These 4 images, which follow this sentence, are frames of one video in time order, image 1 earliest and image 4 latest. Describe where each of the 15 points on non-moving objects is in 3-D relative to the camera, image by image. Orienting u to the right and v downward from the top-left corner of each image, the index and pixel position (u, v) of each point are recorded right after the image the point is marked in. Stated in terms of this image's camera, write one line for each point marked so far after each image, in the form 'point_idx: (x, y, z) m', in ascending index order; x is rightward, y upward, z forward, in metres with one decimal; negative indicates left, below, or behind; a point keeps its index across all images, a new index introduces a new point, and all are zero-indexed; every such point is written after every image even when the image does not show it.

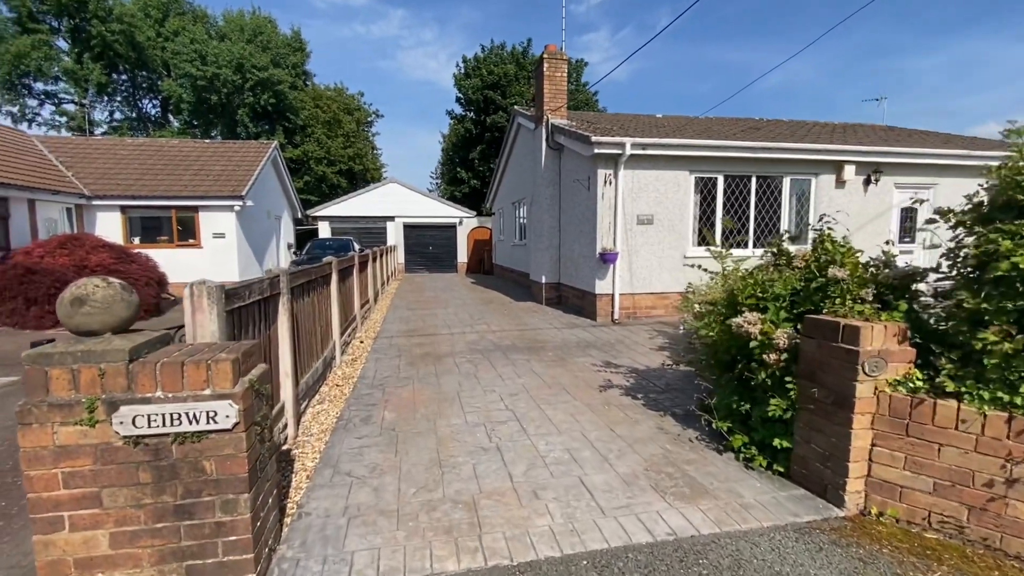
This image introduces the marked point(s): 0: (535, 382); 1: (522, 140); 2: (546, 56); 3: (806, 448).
0: (+0.2, -1.0, +5.0) m
1: (+0.3, +4.2, +13.6) m
2: (+0.7, +5.0, +10.4) m
3: (+1.8, -1.0, +2.9) m
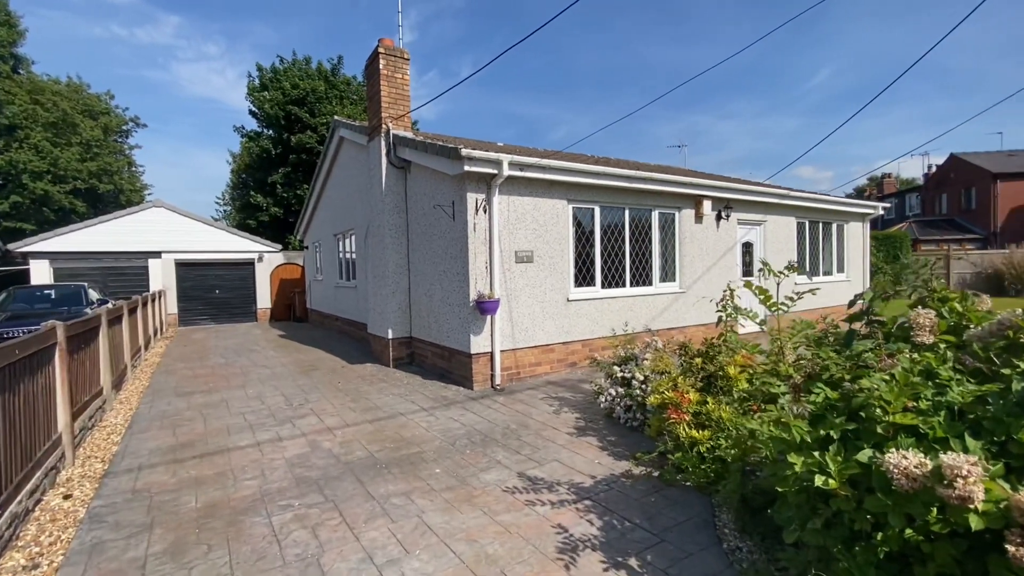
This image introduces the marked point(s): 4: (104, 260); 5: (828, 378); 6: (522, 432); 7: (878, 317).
0: (-0.4, -1.5, +2.7) m
1: (-3.8, +3.0, +10.9) m
2: (-2.2, +4.0, +8.2) m
3: (+1.8, -1.3, +1.3) m
4: (-13.0, +0.9, +15.4) m
5: (+1.4, -0.4, +2.2) m
6: (+0.1, -1.4, +4.8) m
7: (+1.8, -0.1, +2.3) m
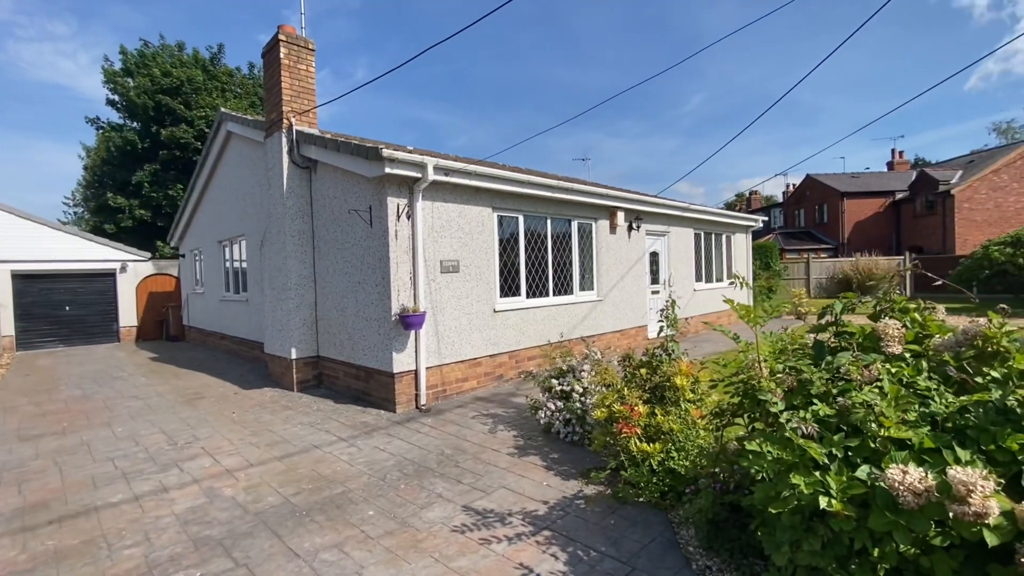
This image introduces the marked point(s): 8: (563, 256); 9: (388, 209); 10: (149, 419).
0: (-0.5, -1.6, +2.3) m
1: (-5.6, +2.7, +9.7) m
2: (-3.5, +3.8, +7.4) m
3: (+1.9, -1.4, +1.3) m
4: (-15.4, +0.4, +12.2) m
5: (+1.3, -0.5, +2.1) m
6: (-0.5, -1.6, +4.5) m
7: (+1.6, -0.2, +2.4) m
8: (+0.9, +0.6, +8.2) m
9: (-1.5, +1.0, +5.9) m
10: (-4.6, -1.6, +6.1) m
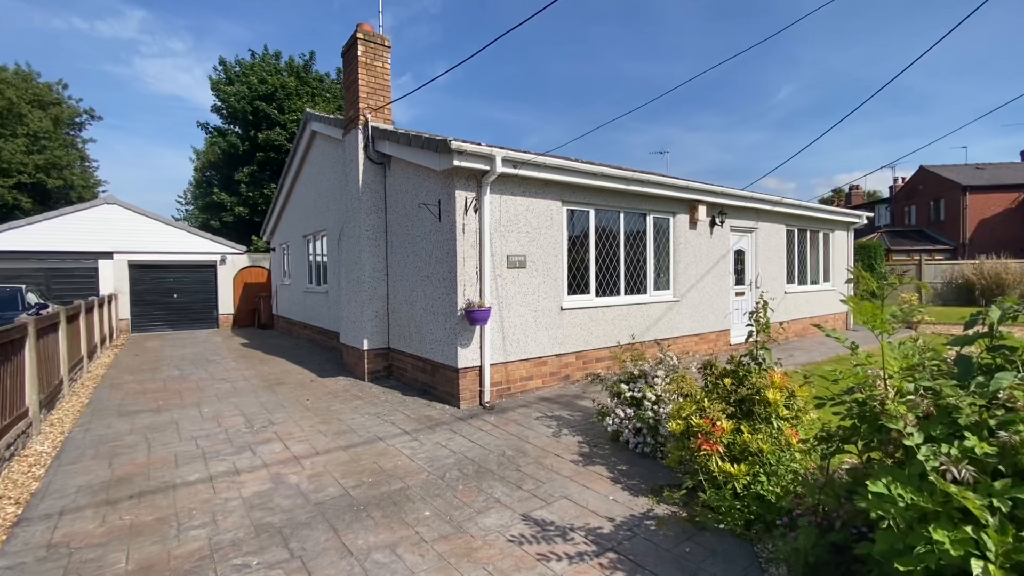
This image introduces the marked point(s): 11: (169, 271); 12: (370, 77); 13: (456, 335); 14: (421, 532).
0: (-0.3, -1.6, +2.1) m
1: (-4.1, +2.8, +10.2) m
2: (-2.4, +3.9, +7.5) m
3: (+2.0, -1.4, +0.8) m
4: (-13.5, +0.8, +14.1) m
5: (+1.5, -0.5, +1.7) m
6: (+0.1, -1.5, +4.3) m
7: (+1.9, -0.2, +1.9) m
8: (+2.0, +0.6, +7.8) m
9: (-0.7, +1.0, +5.8) m
10: (-3.7, -1.5, +6.5) m
11: (-10.9, +0.5, +15.4) m
12: (-2.2, +3.3, +7.6) m
13: (-0.7, -0.6, +5.9) m
14: (-0.6, -1.6, +3.1) m
